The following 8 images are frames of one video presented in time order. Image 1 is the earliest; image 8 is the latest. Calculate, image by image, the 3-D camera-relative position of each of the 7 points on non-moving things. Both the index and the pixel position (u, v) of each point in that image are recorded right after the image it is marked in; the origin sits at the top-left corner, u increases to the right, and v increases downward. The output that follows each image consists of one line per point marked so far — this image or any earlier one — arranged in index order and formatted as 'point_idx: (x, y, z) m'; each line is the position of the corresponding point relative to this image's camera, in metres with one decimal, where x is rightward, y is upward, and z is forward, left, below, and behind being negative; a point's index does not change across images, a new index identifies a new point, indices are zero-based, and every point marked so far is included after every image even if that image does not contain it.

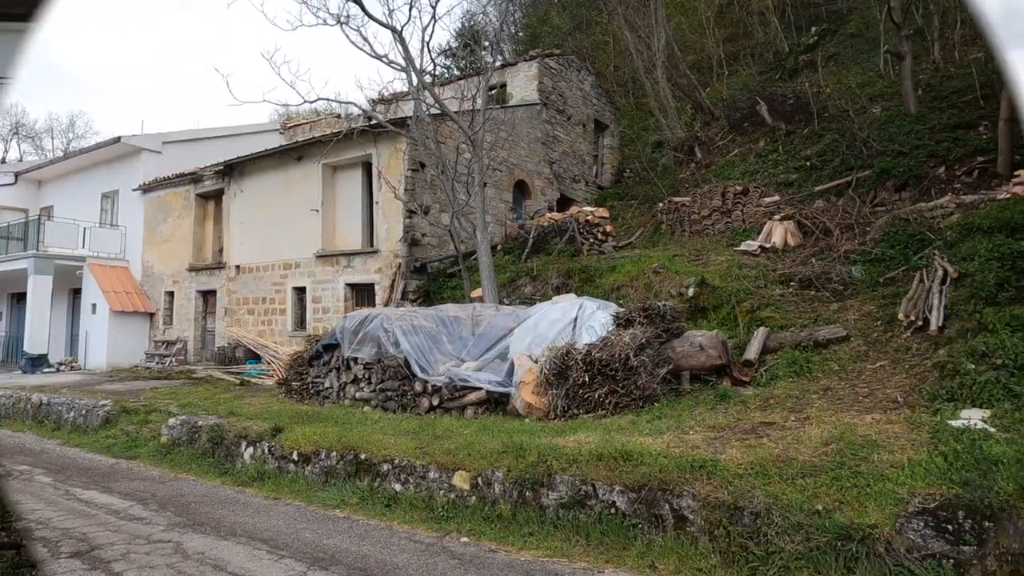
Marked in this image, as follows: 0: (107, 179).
0: (-10.5, +2.8, +17.2) m
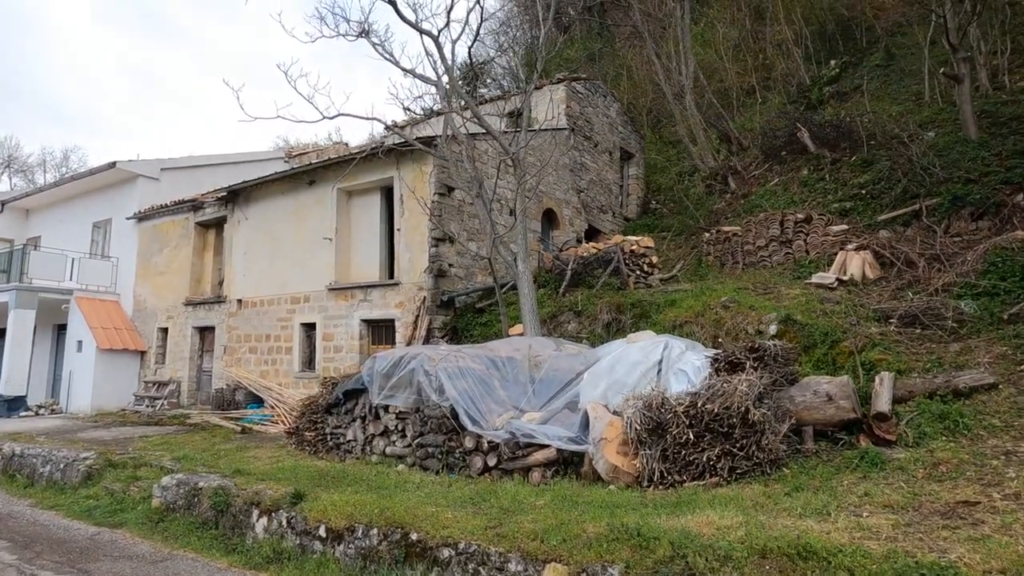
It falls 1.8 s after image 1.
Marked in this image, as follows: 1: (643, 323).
0: (-10.0, +1.9, +16.2) m
1: (+1.7, -0.4, +8.3) m
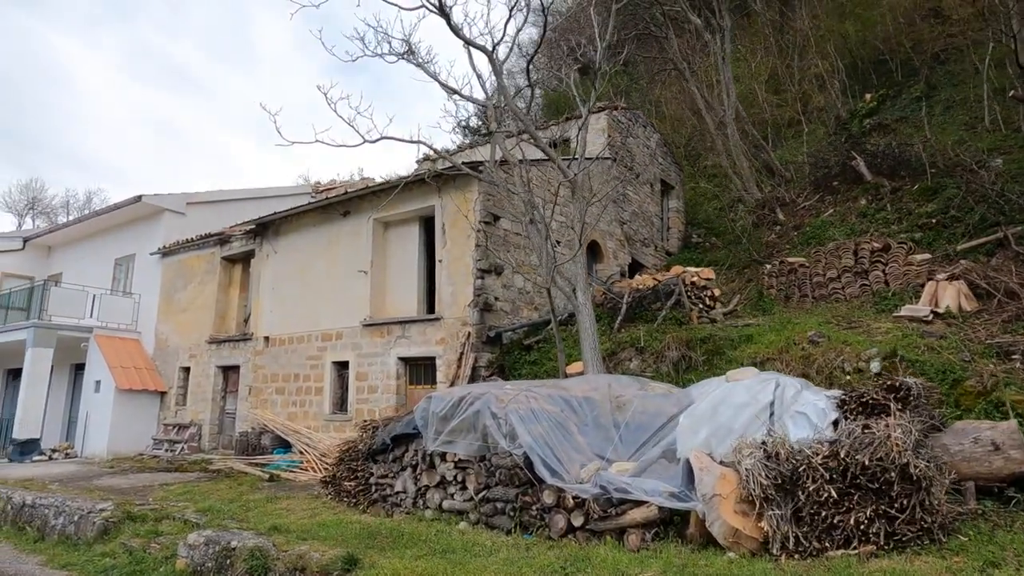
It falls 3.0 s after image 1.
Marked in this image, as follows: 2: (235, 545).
0: (-9.2, +1.1, +15.7) m
1: (+2.3, -0.8, +7.5) m
2: (-2.3, -2.1, +5.4) m
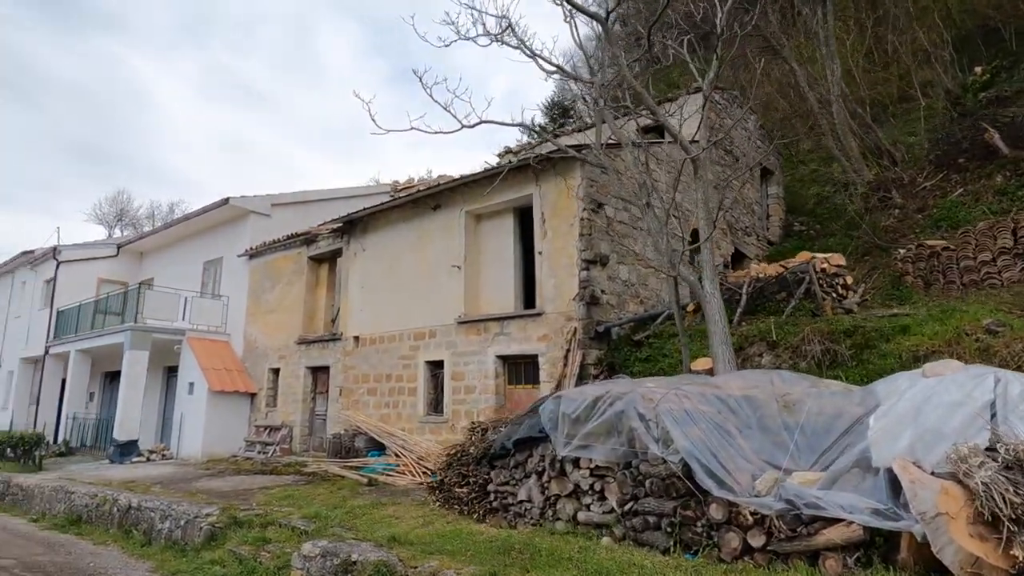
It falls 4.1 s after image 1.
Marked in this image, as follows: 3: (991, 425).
0: (-7.2, +1.0, +15.9) m
1: (+3.6, -0.7, +6.6) m
2: (-1.2, -2.0, +5.0) m
3: (+2.8, -0.8, +3.8) m
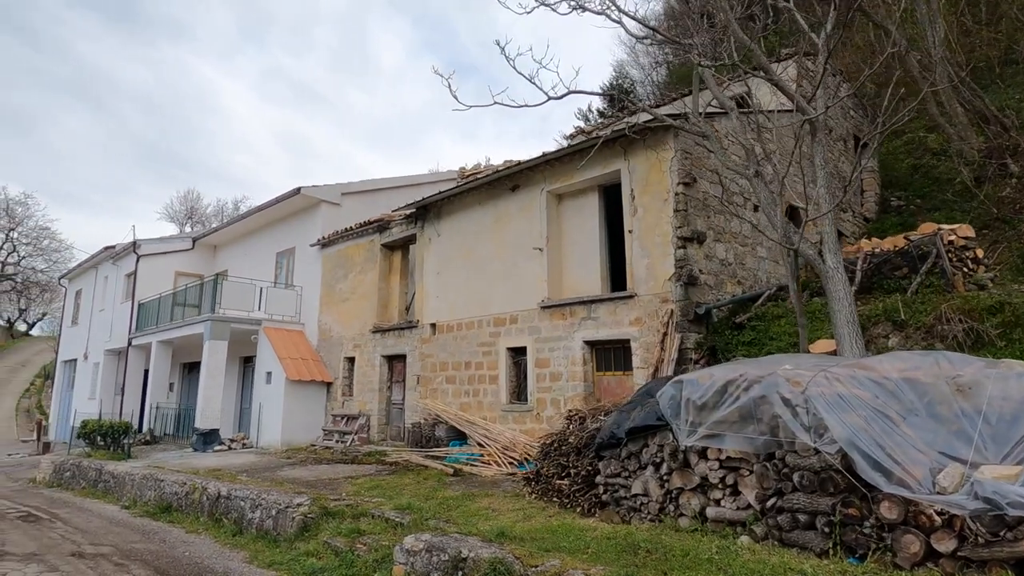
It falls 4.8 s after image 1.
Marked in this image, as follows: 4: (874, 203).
0: (-5.5, +1.2, +15.9) m
1: (+4.5, -0.4, +5.9) m
2: (-0.3, -1.9, +4.6) m
3: (+3.5, -0.6, +3.2) m
4: (+7.2, +1.7, +13.2) m
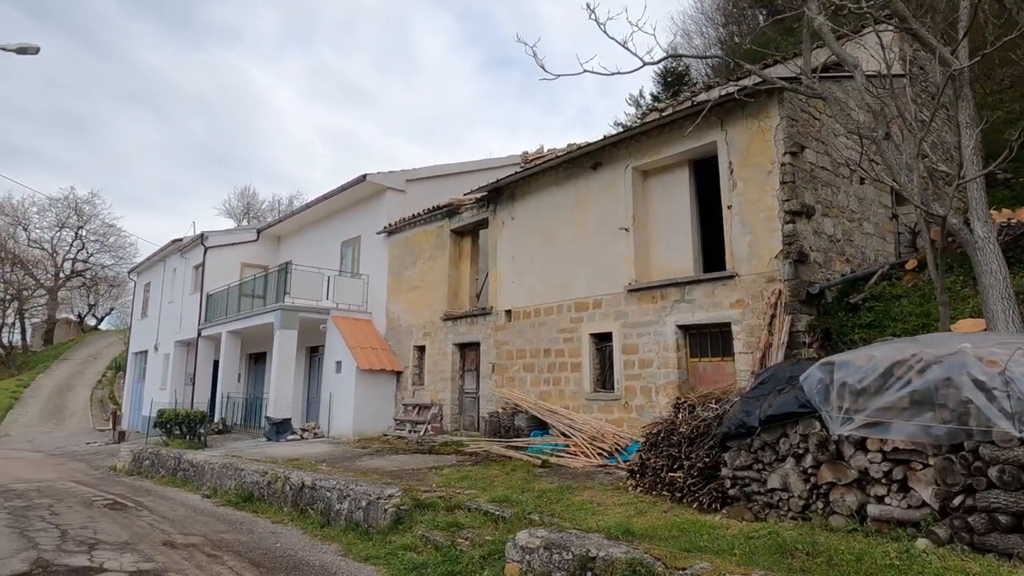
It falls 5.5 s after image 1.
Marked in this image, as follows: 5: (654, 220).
0: (-3.9, +1.5, +15.8) m
1: (+5.4, -0.2, +5.1) m
2: (+0.5, -1.7, +4.2) m
3: (+4.2, -0.4, +2.5) m
4: (+8.6, +2.1, +12.2) m
5: (+2.0, +1.0, +9.2) m
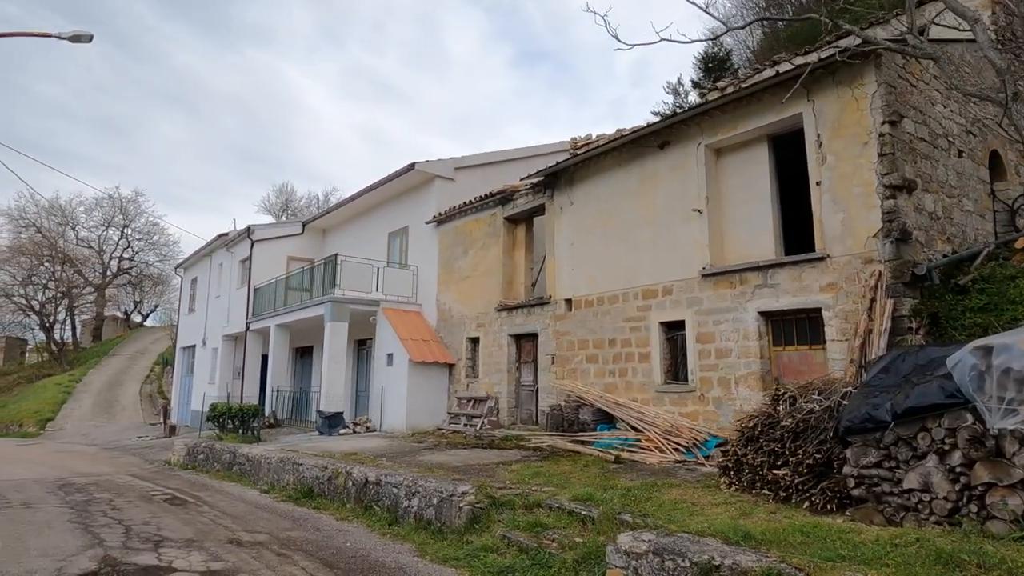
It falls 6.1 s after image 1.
0: (-2.7, +1.7, +15.5) m
1: (+6.1, 0.0, +4.4) m
2: (+1.2, -1.5, +3.8) m
3: (+4.8, -0.2, +1.8) m
4: (+9.5, +2.3, +11.3) m
5: (+2.8, +1.1, +8.7) m
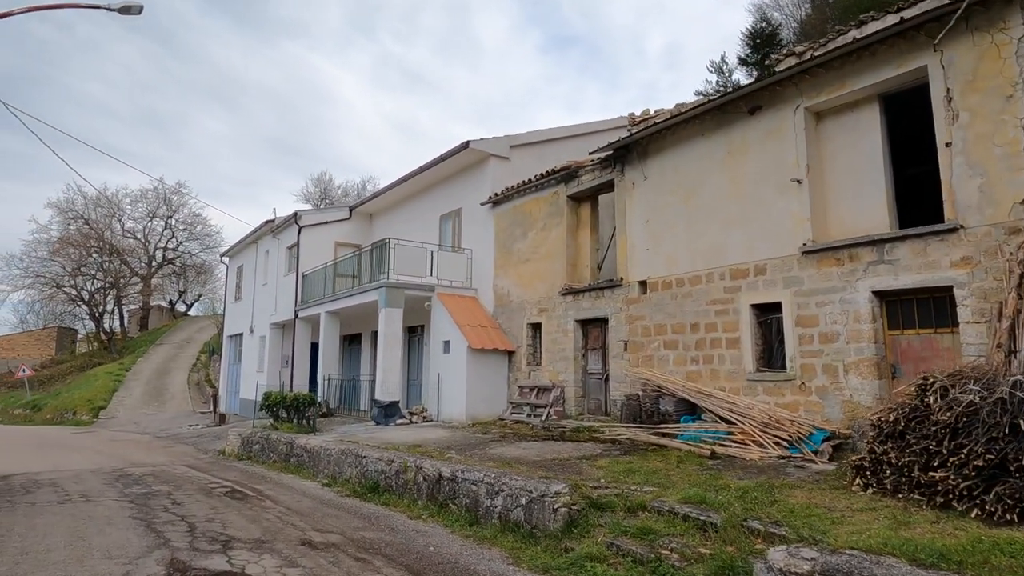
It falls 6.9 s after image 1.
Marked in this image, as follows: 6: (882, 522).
0: (-1.4, +2.0, +14.9) m
1: (+6.8, +0.2, +3.4) m
2: (+1.9, -1.4, +3.0) m
3: (+5.4, -0.1, +0.9) m
4: (+10.6, +2.7, +10.1) m
5: (+3.8, +1.4, +7.8) m
6: (+2.5, -1.6, +4.5) m
